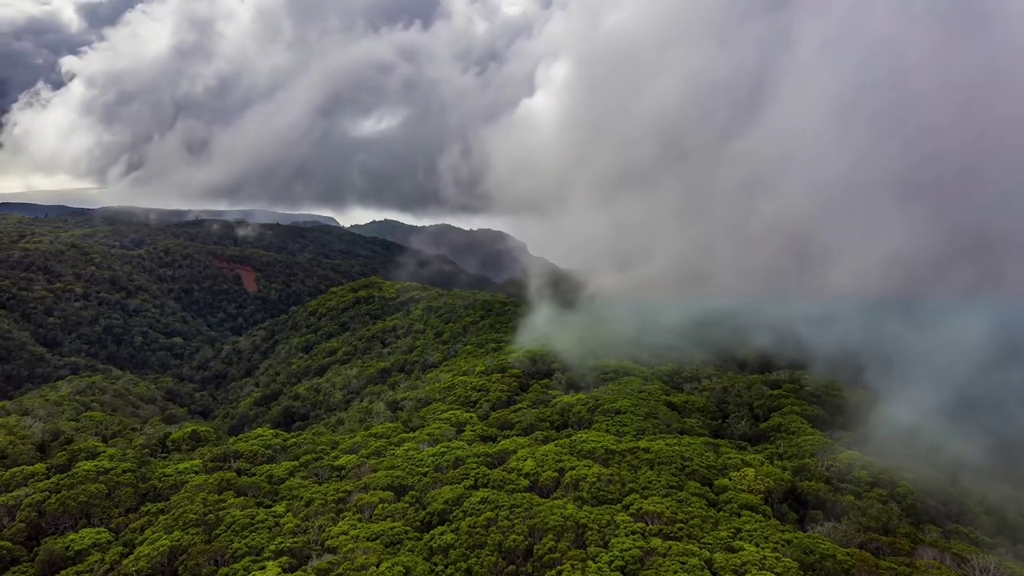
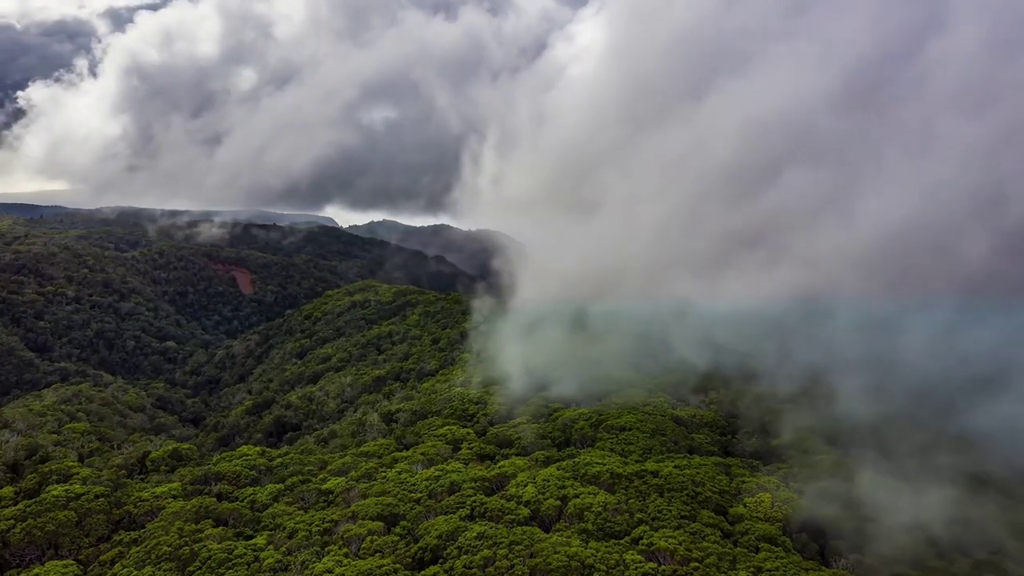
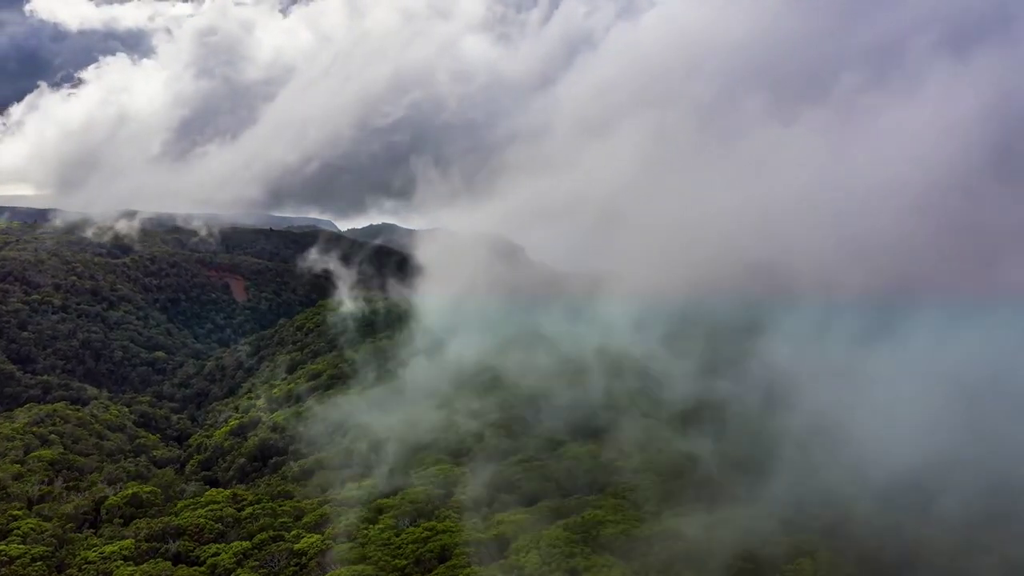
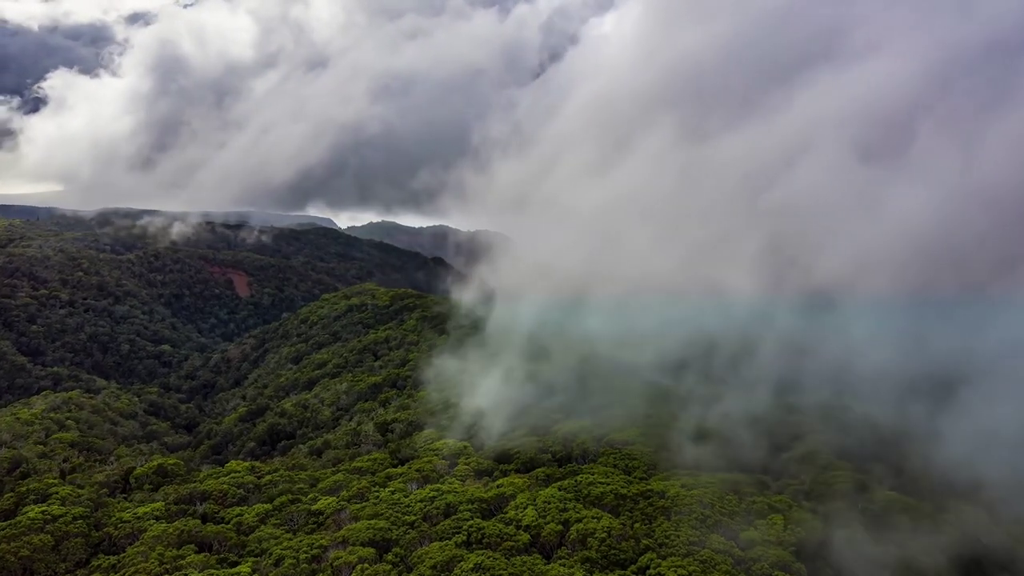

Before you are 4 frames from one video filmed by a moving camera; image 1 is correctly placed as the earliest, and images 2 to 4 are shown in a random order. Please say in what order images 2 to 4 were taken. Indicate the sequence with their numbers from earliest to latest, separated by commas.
2, 4, 3
